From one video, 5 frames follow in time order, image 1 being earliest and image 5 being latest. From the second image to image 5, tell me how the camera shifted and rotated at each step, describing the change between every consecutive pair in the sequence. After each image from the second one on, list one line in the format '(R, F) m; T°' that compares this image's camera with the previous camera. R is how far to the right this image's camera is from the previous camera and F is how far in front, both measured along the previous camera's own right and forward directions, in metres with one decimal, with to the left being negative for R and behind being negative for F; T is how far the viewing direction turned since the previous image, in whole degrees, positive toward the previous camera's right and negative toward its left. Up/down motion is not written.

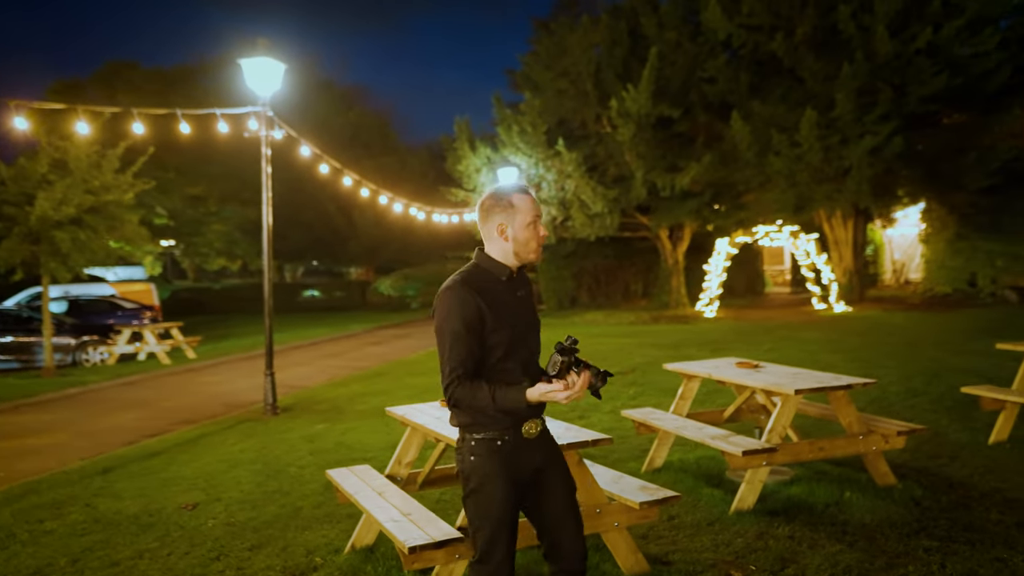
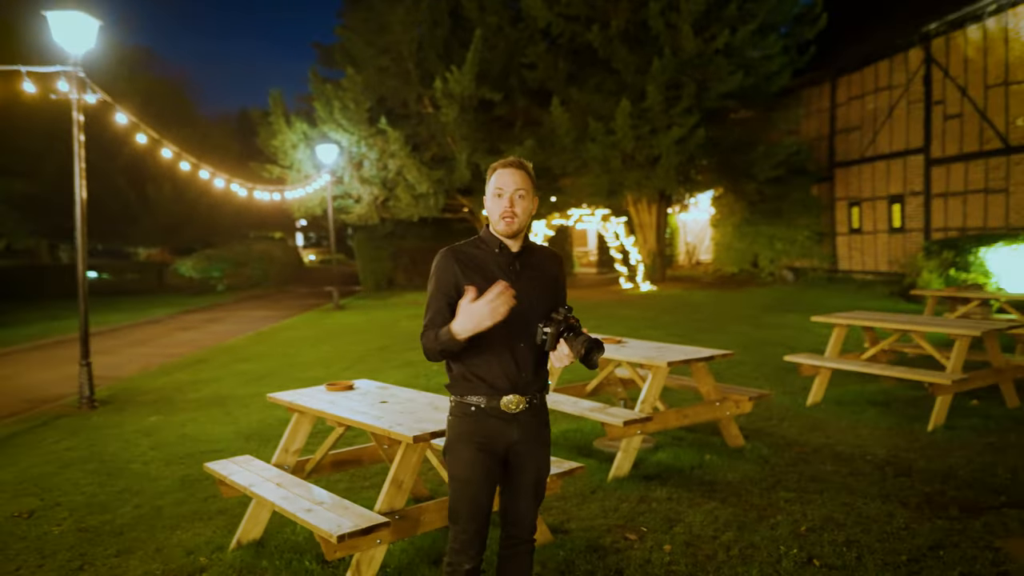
(-0.5, +0.1) m; +14°
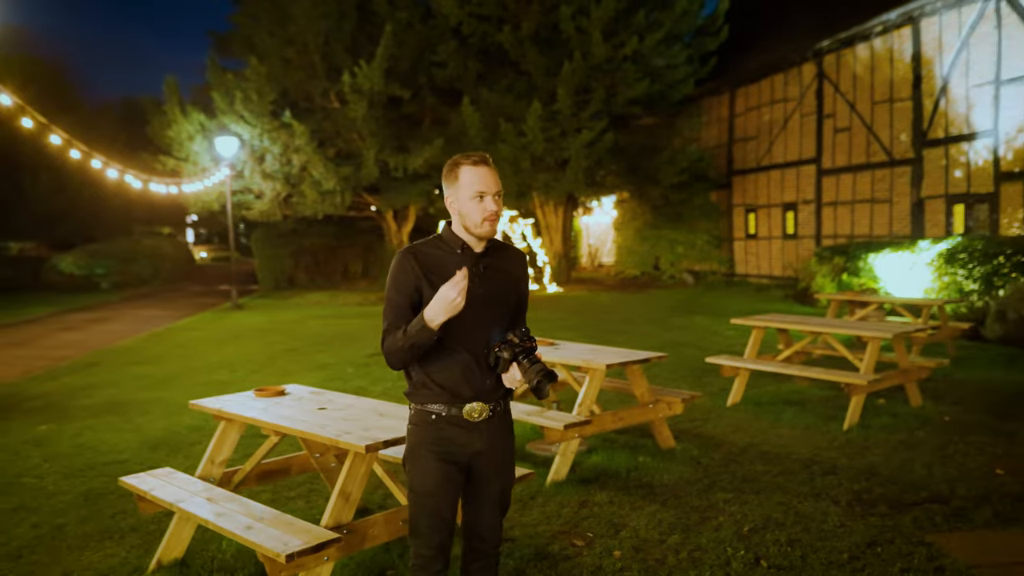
(-0.3, +0.2) m; +7°
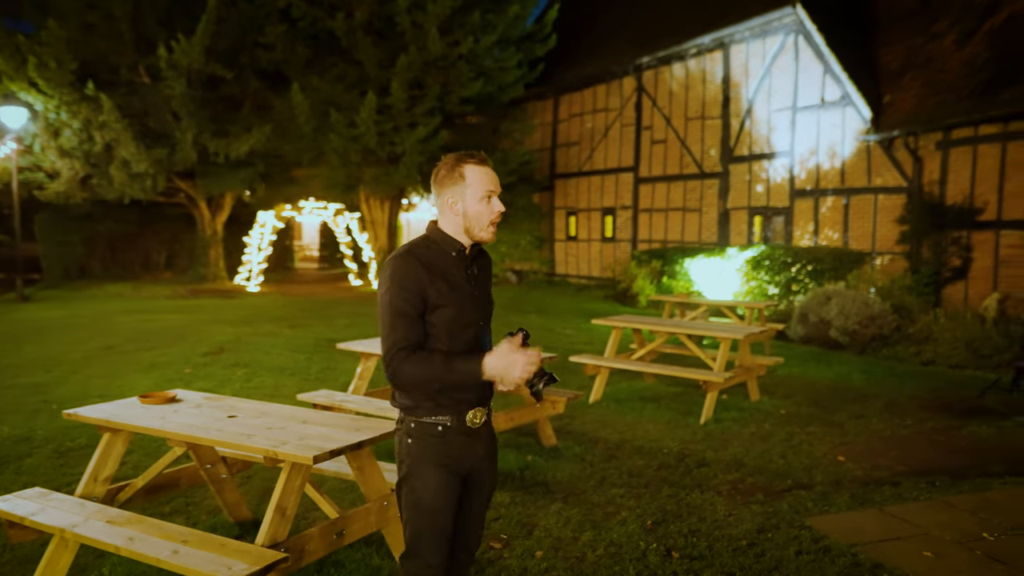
(-0.6, +0.1) m; +14°
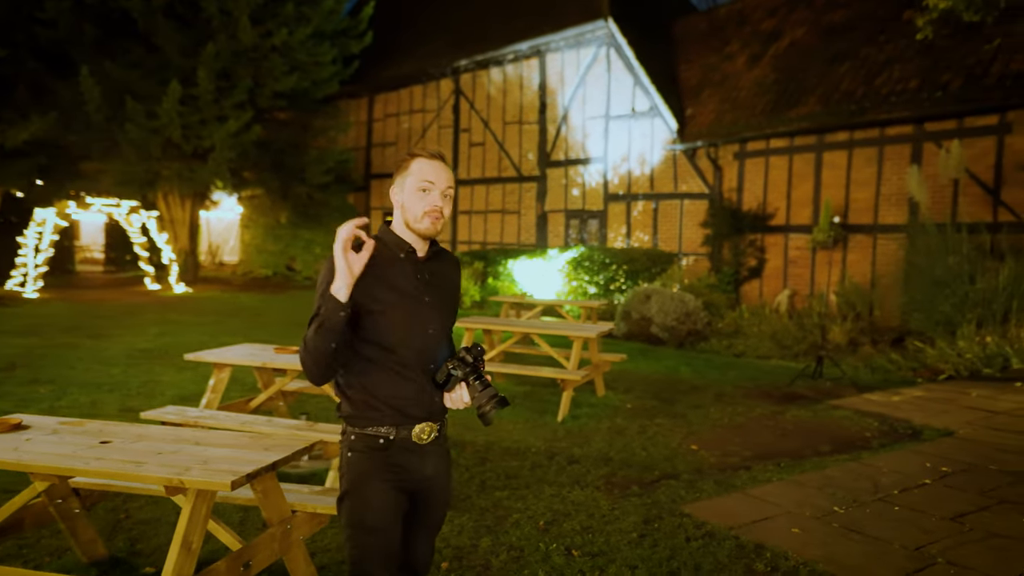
(-0.5, +0.2) m; +14°
